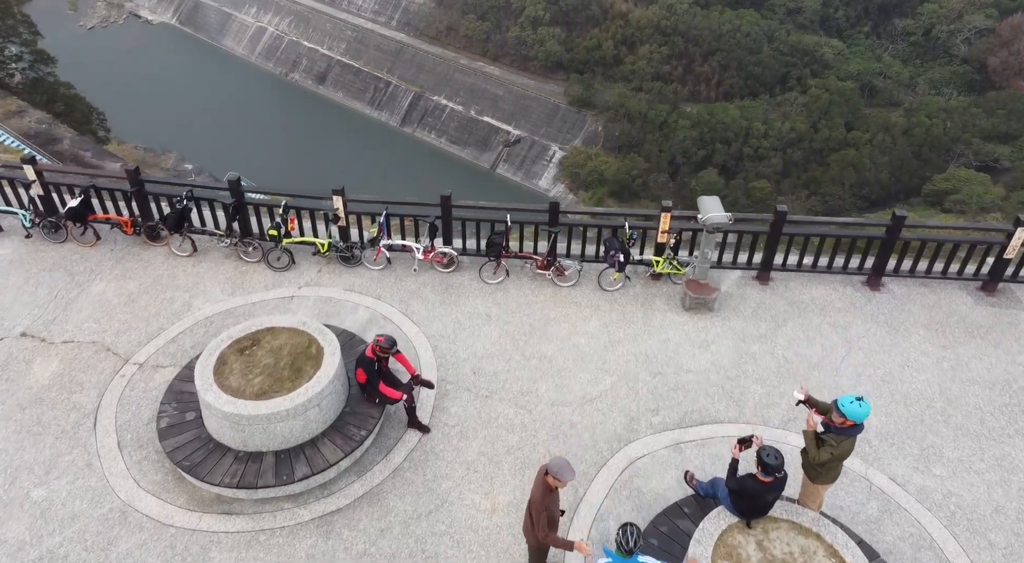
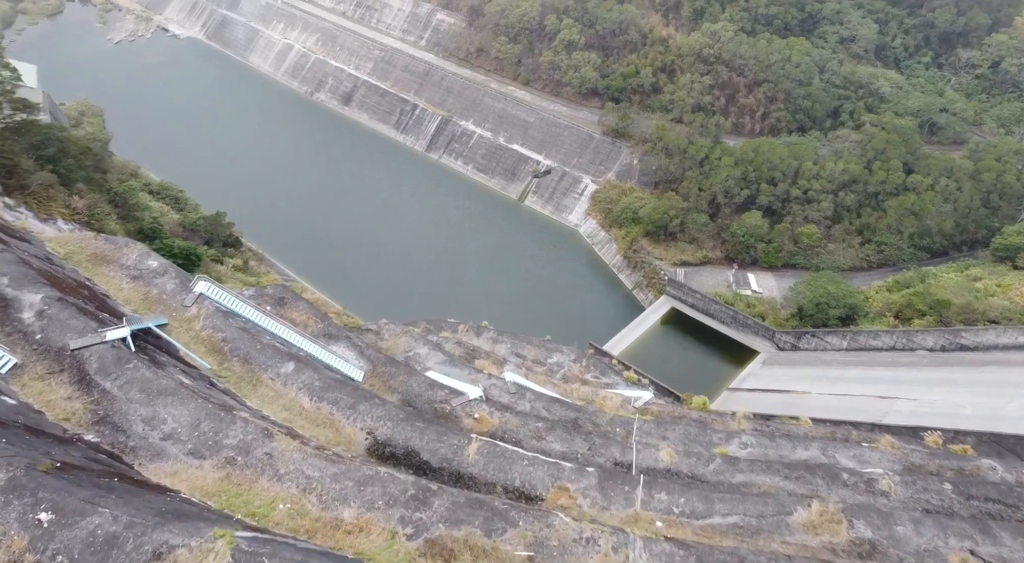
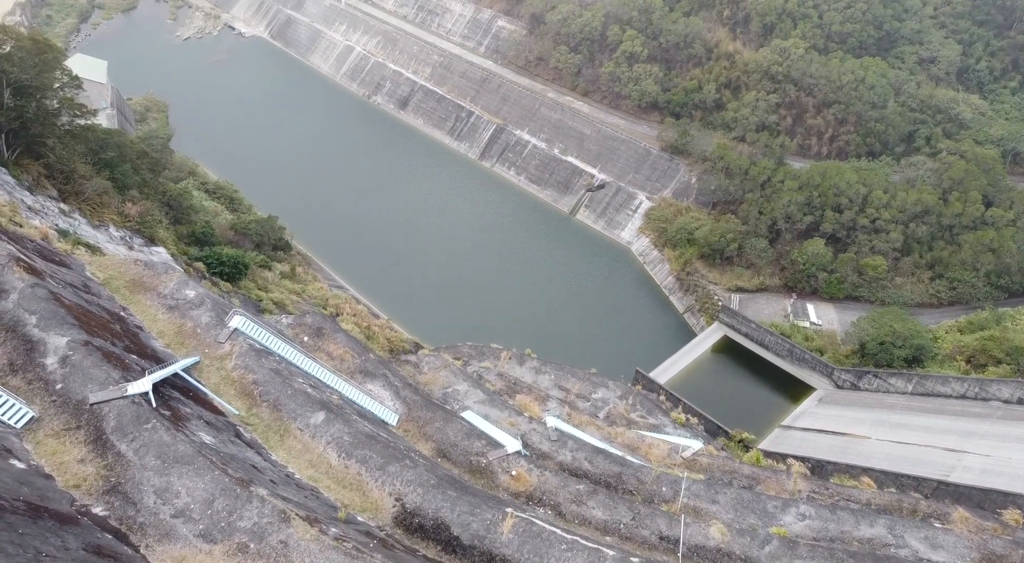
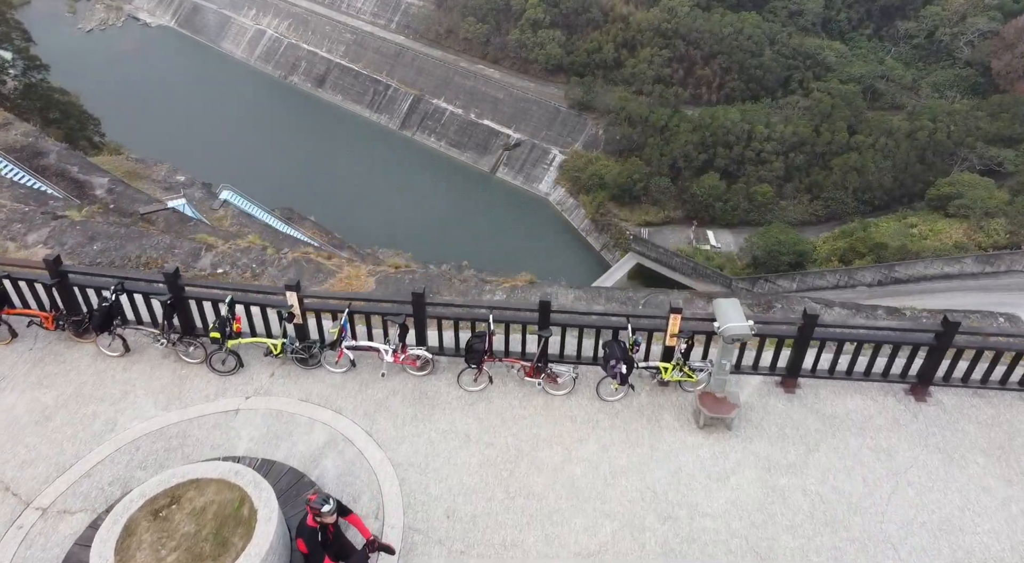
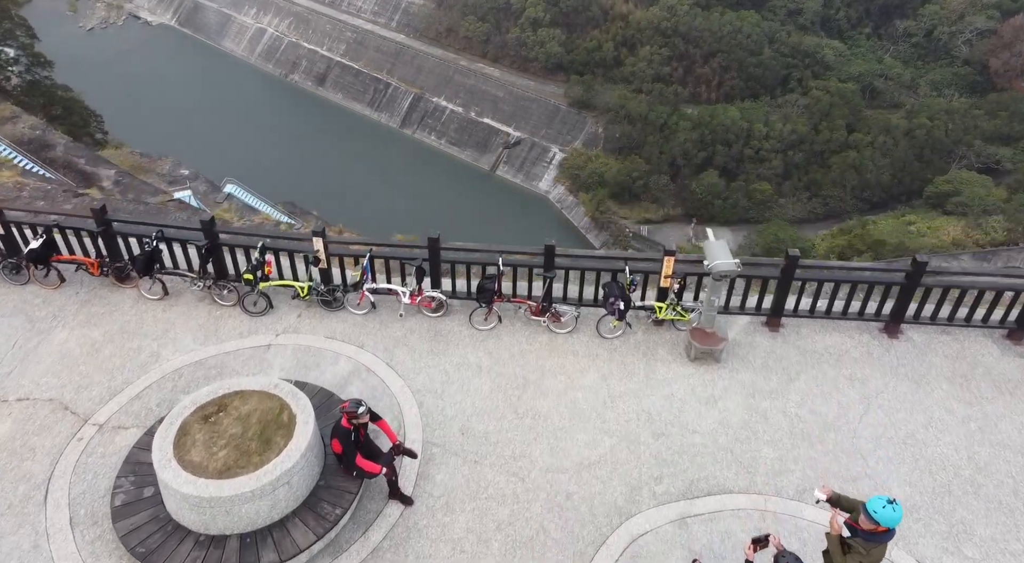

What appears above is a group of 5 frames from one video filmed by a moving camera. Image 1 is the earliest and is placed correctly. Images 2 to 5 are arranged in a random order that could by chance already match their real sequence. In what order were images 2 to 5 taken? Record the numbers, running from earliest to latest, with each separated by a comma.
5, 4, 2, 3
